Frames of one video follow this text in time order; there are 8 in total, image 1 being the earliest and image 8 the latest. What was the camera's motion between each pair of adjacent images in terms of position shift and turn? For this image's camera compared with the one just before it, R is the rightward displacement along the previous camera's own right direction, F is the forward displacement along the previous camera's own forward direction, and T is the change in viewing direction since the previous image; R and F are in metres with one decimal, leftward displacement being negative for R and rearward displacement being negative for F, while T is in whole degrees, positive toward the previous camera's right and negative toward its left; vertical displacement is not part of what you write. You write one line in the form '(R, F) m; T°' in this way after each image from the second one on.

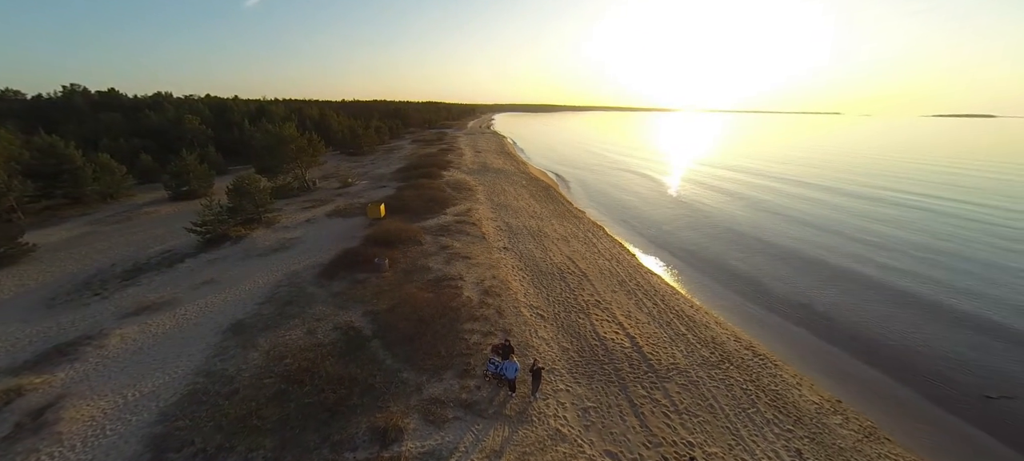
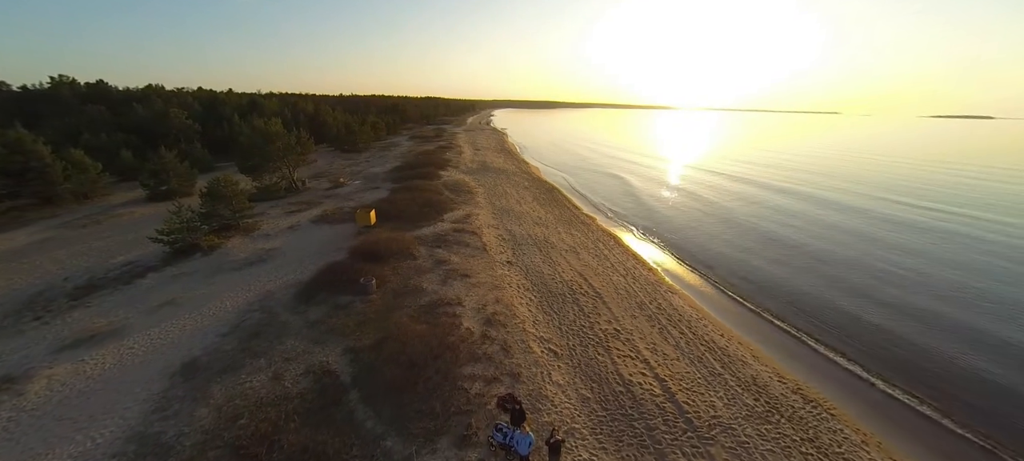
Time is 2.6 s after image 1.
(-0.3, +2.2) m; 0°
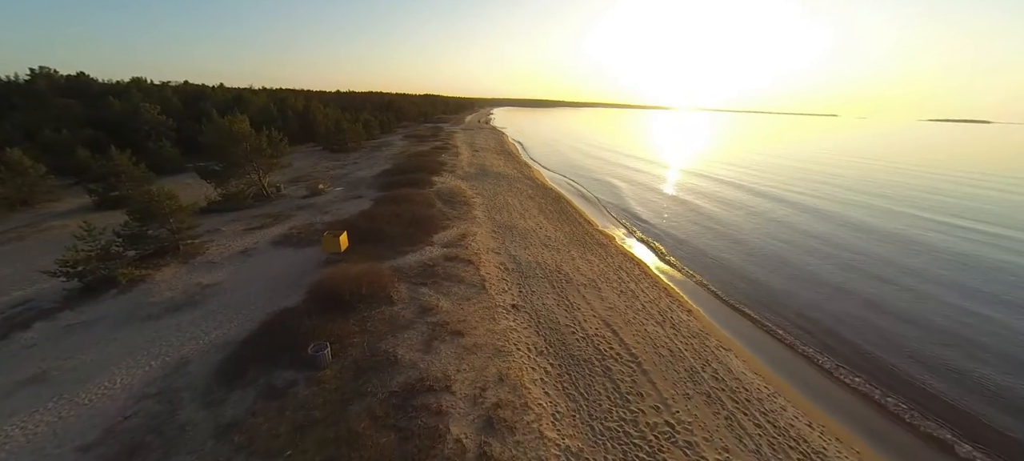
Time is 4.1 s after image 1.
(-0.4, +4.2) m; 0°
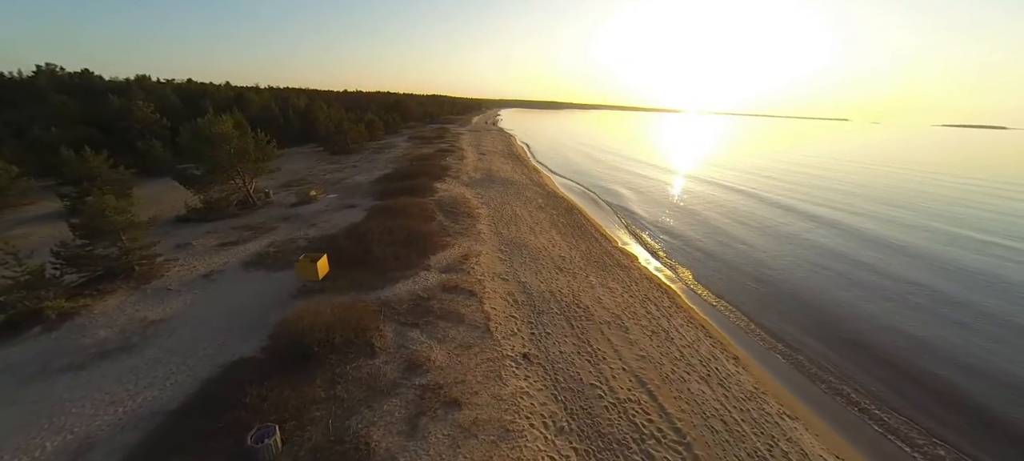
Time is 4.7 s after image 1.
(-0.2, +2.8) m; -1°
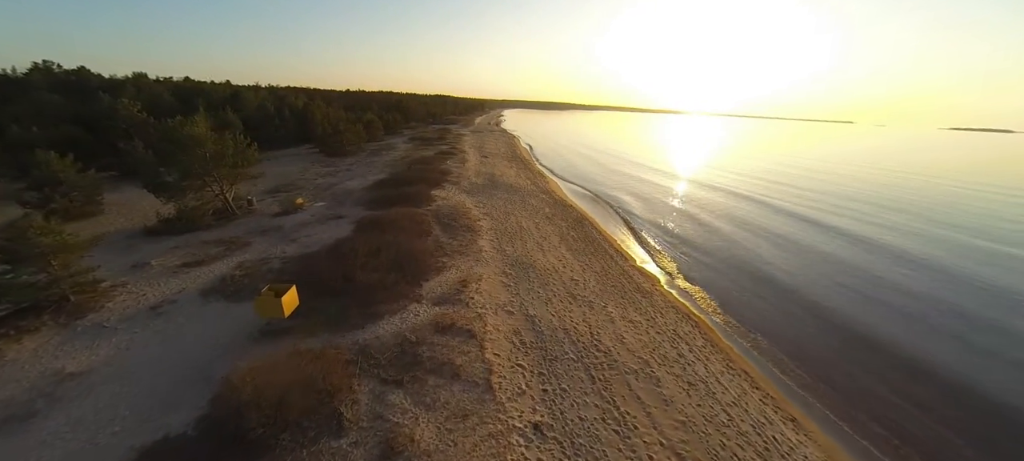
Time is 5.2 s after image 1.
(-0.2, +2.5) m; 0°
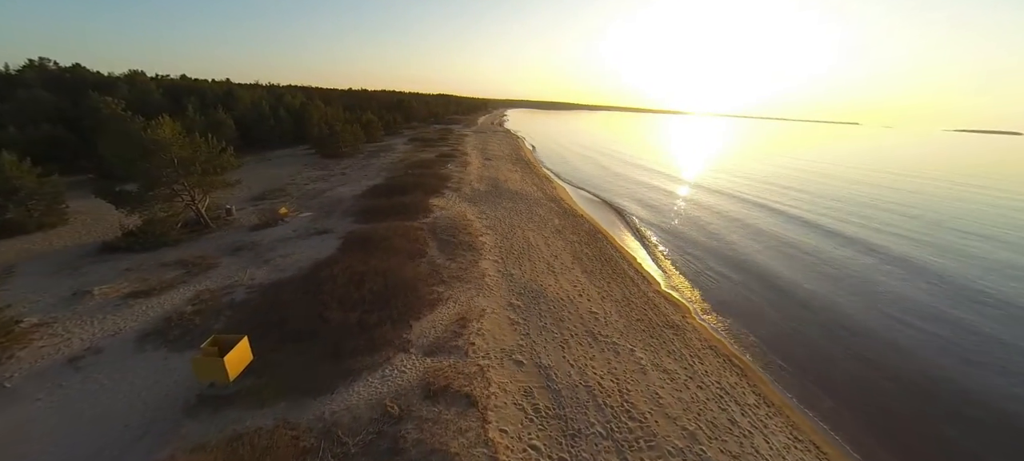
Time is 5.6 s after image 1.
(-0.3, +2.6) m; 0°
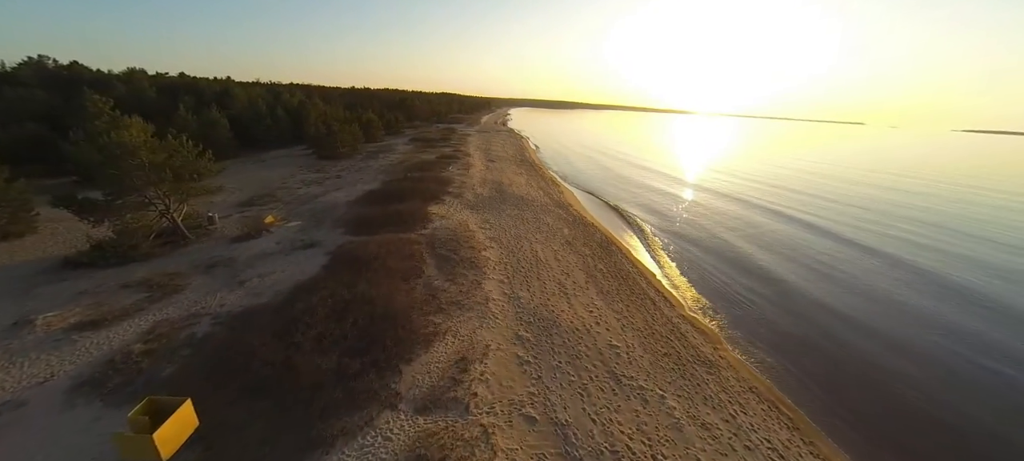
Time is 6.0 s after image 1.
(-0.2, +2.0) m; 0°
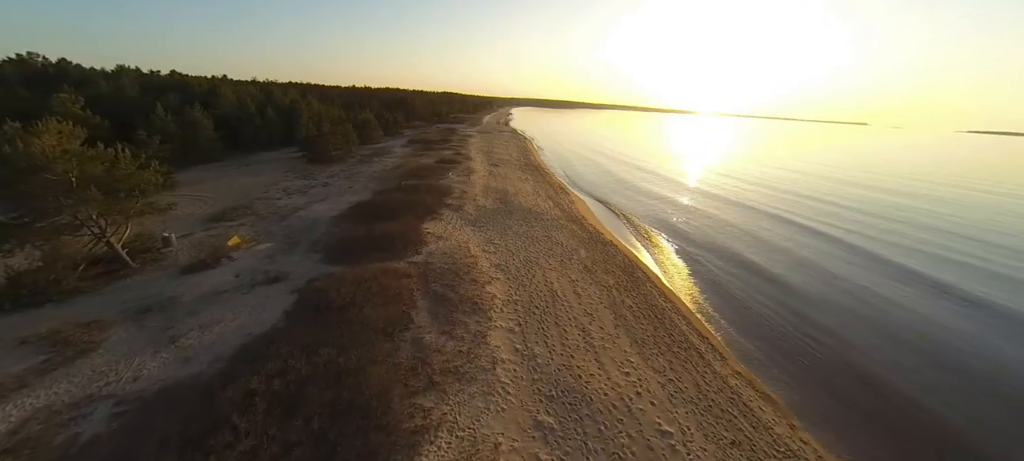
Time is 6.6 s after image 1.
(-0.4, +3.4) m; 0°
